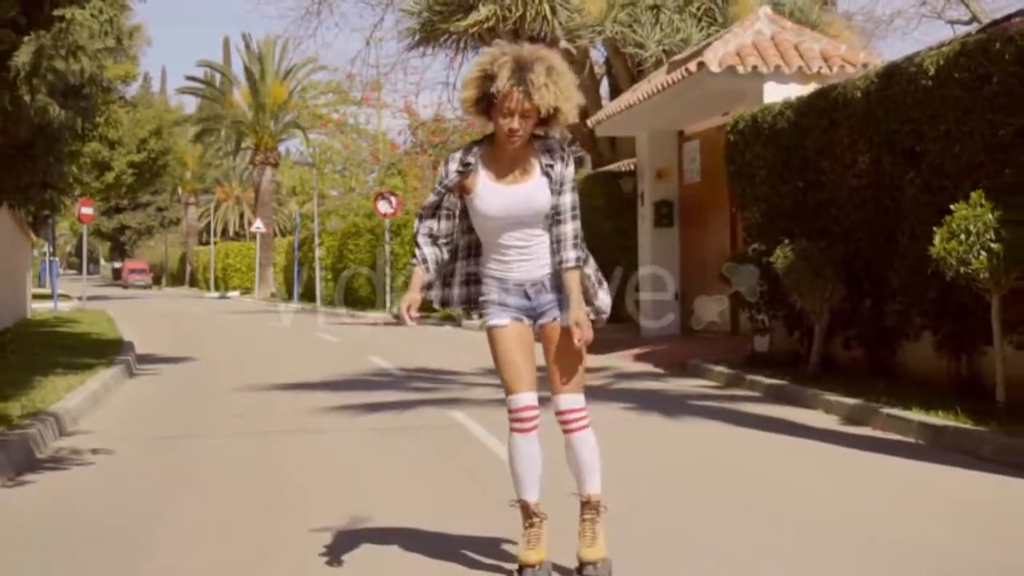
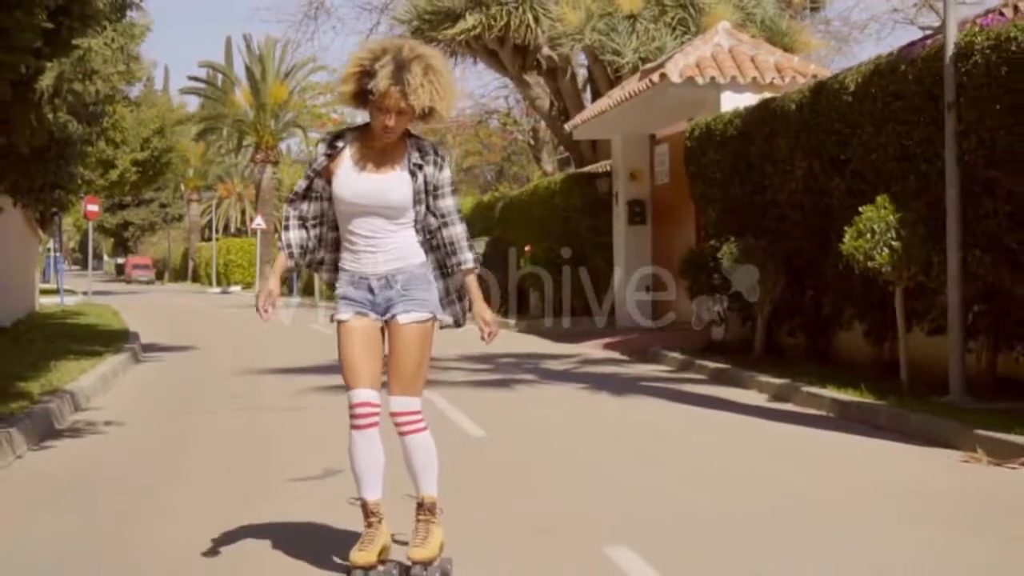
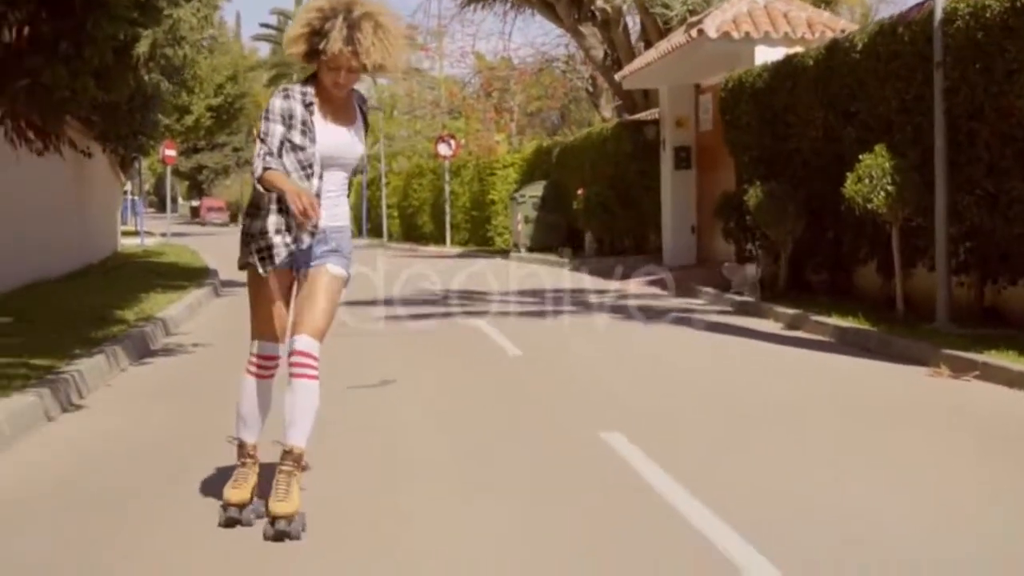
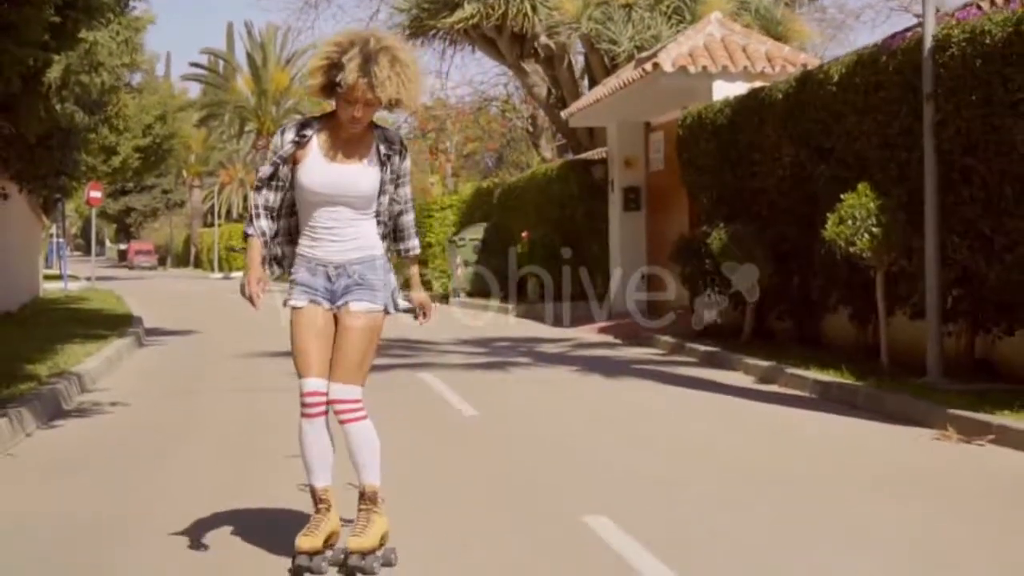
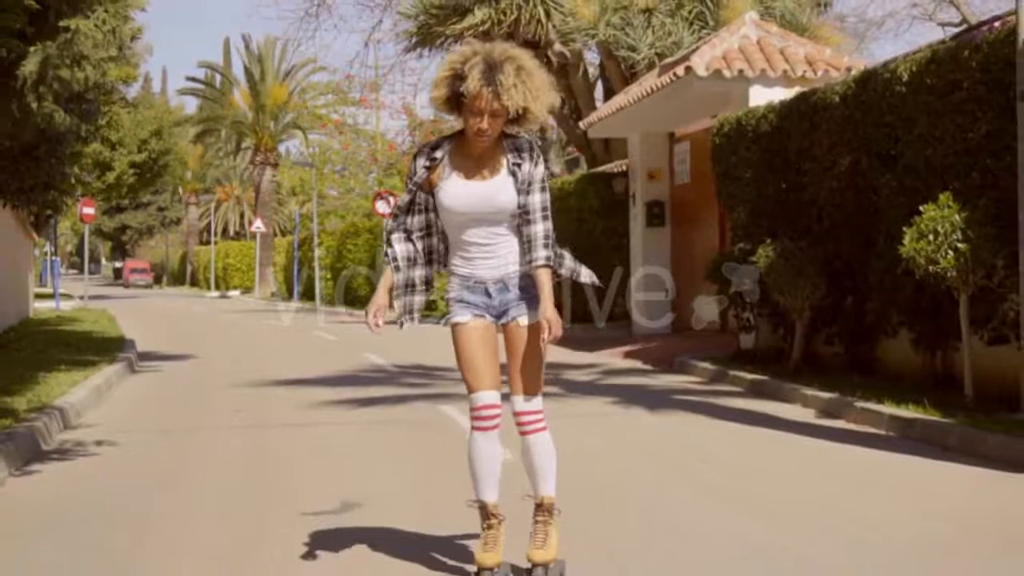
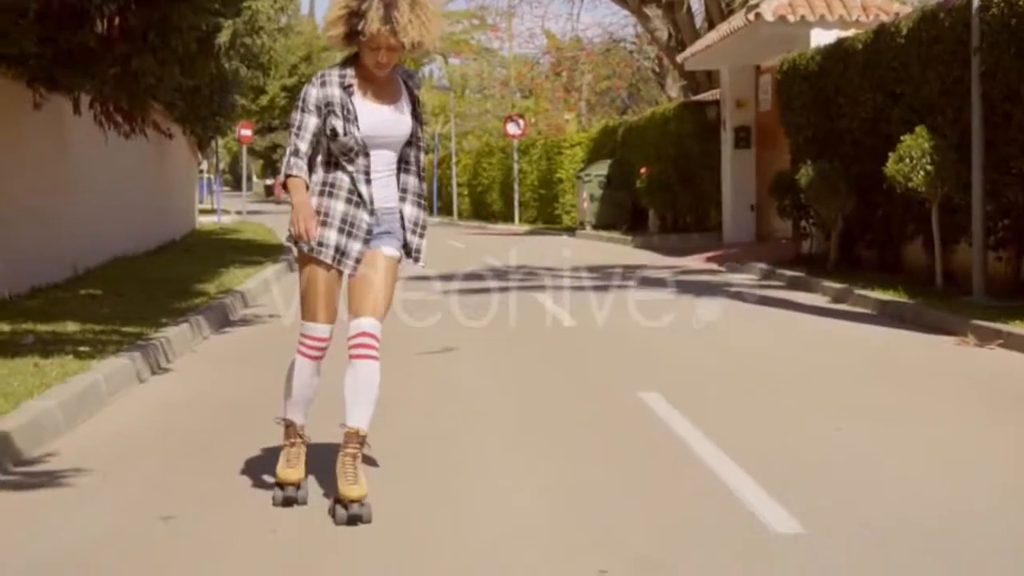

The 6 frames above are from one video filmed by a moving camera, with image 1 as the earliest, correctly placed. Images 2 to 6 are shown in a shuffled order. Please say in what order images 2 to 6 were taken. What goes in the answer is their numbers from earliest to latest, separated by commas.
5, 2, 4, 3, 6
